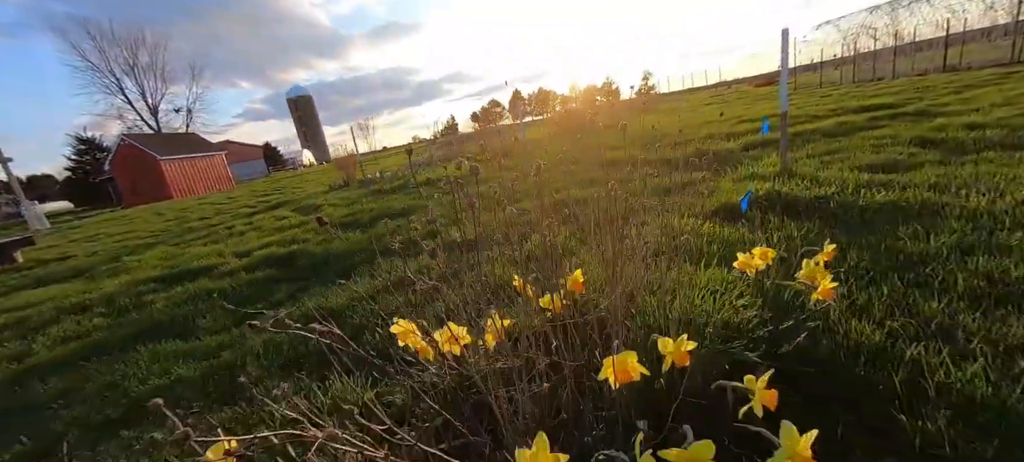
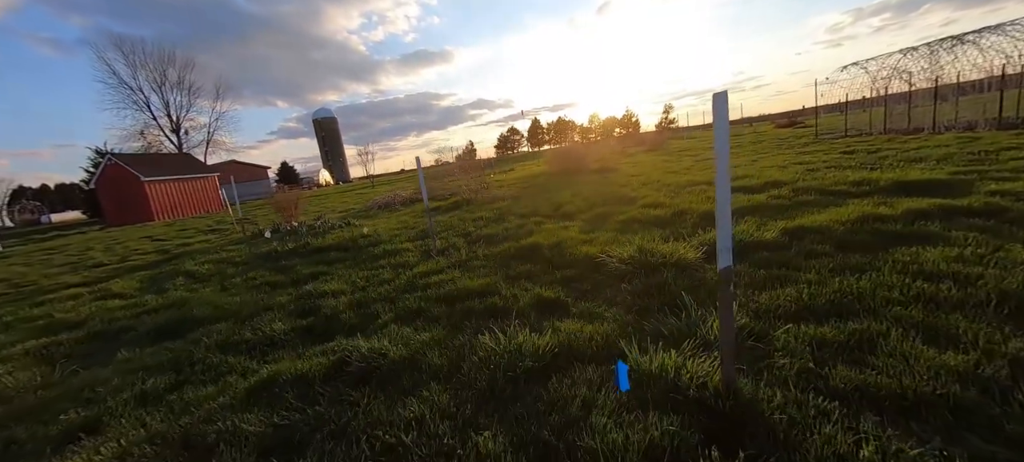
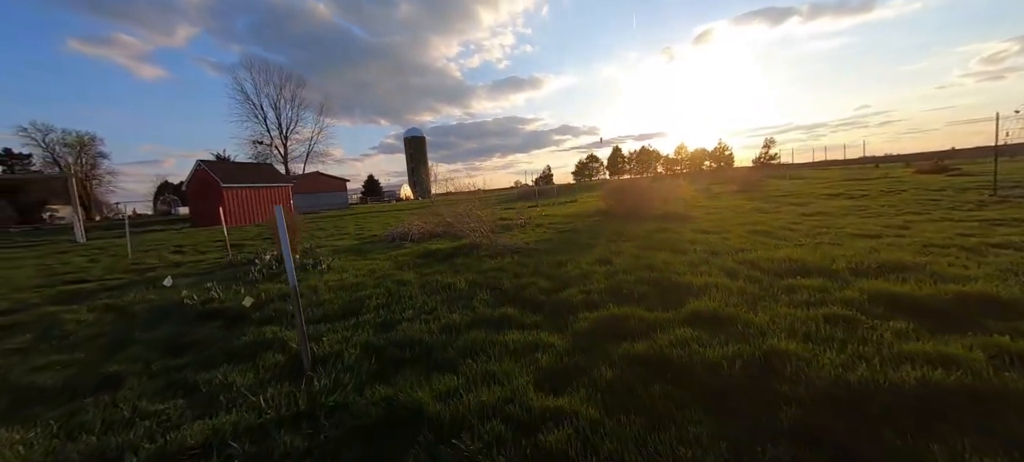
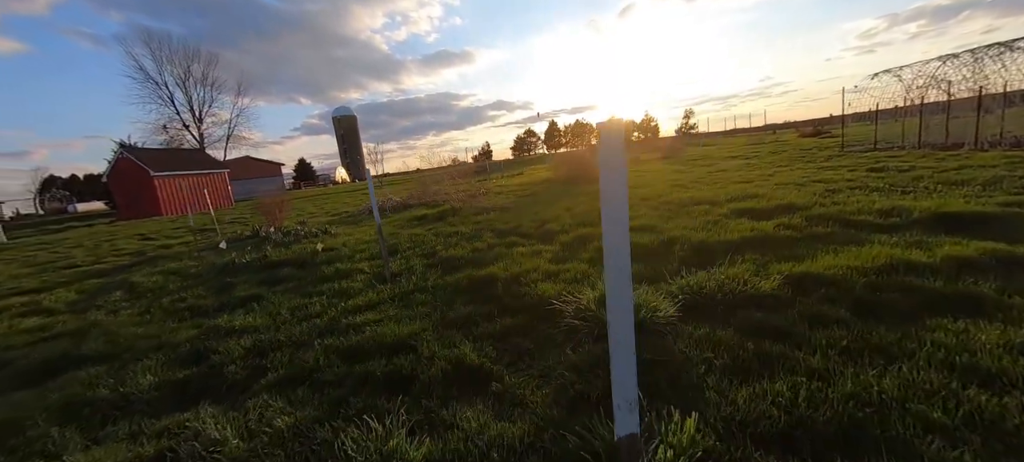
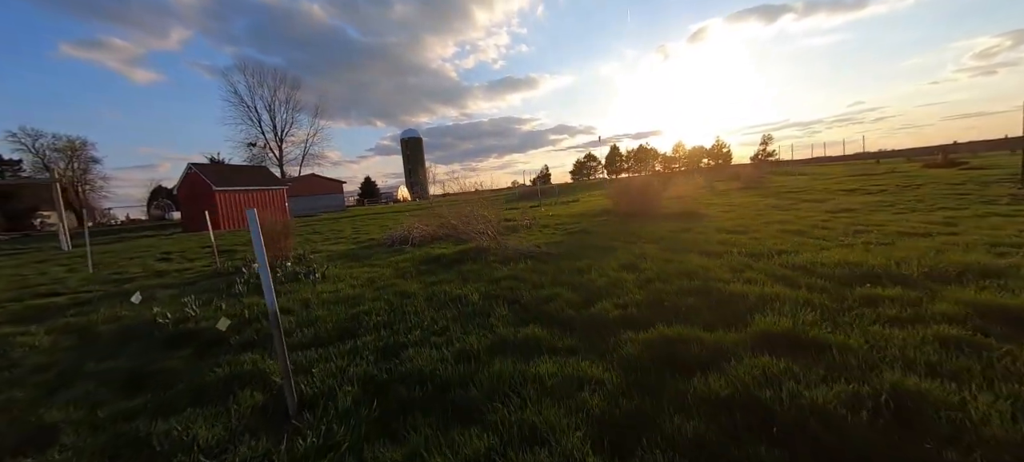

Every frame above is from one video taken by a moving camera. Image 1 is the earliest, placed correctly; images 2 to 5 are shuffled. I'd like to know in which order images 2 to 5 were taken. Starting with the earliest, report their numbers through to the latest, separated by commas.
2, 4, 3, 5
